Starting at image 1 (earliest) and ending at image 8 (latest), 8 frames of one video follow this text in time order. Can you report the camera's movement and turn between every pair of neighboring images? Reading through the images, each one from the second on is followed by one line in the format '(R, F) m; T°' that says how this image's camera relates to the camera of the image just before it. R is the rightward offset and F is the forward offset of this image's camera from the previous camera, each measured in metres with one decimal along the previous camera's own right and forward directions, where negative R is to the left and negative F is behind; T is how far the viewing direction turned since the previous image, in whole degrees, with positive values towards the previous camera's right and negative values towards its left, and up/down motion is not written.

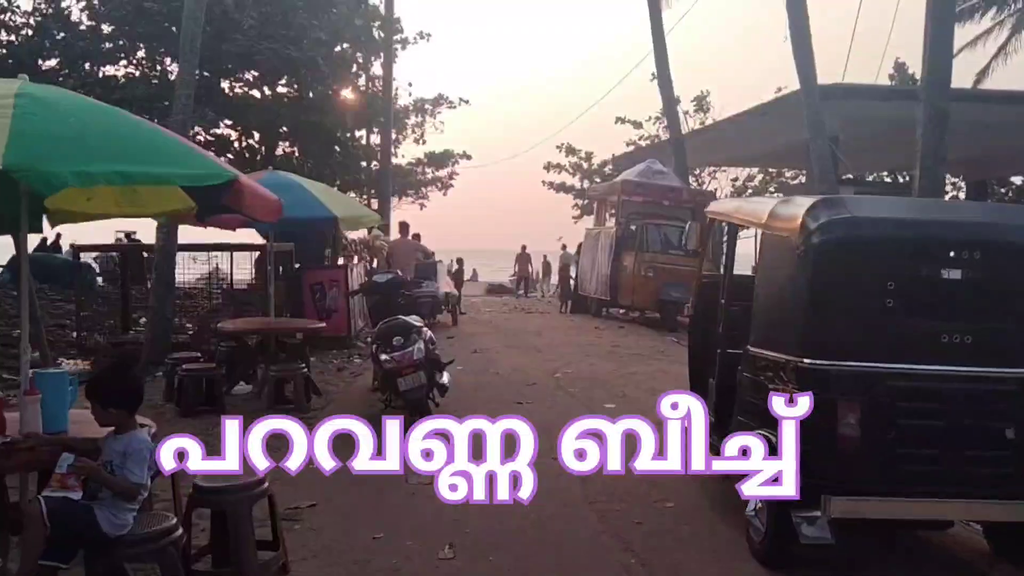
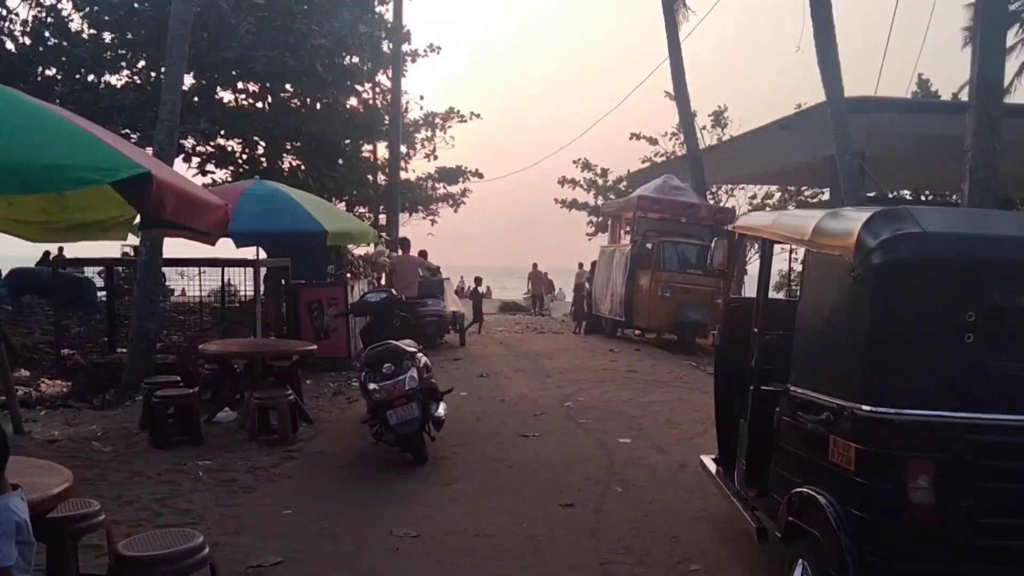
(0.0, +0.7) m; -1°
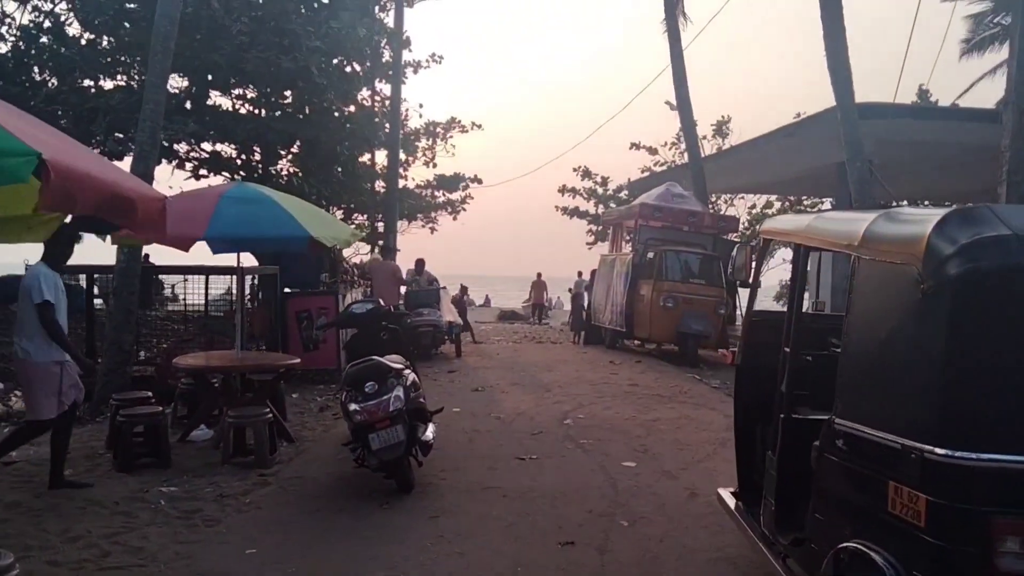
(0.0, +0.6) m; 0°
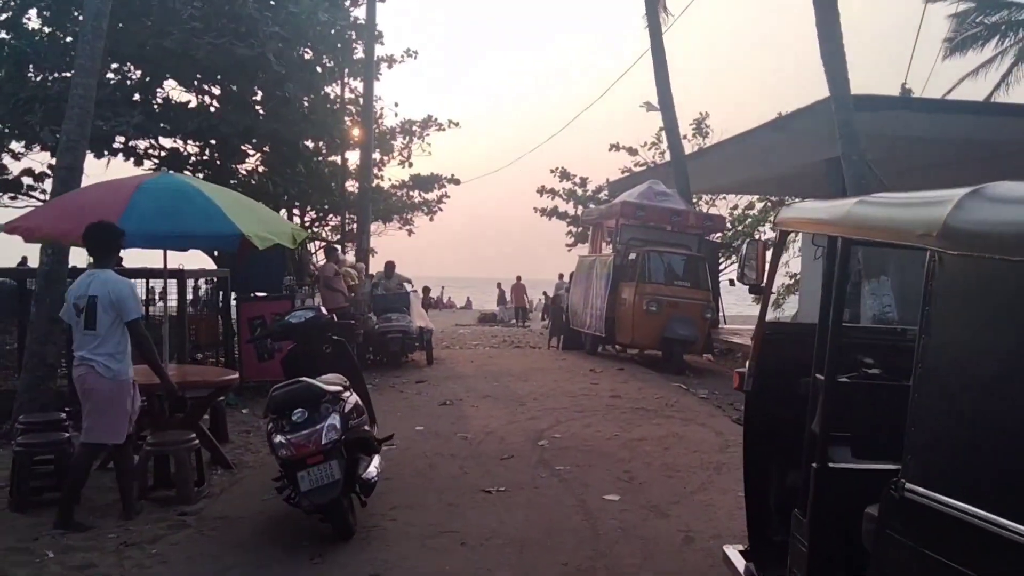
(+0.1, +0.9) m; +1°
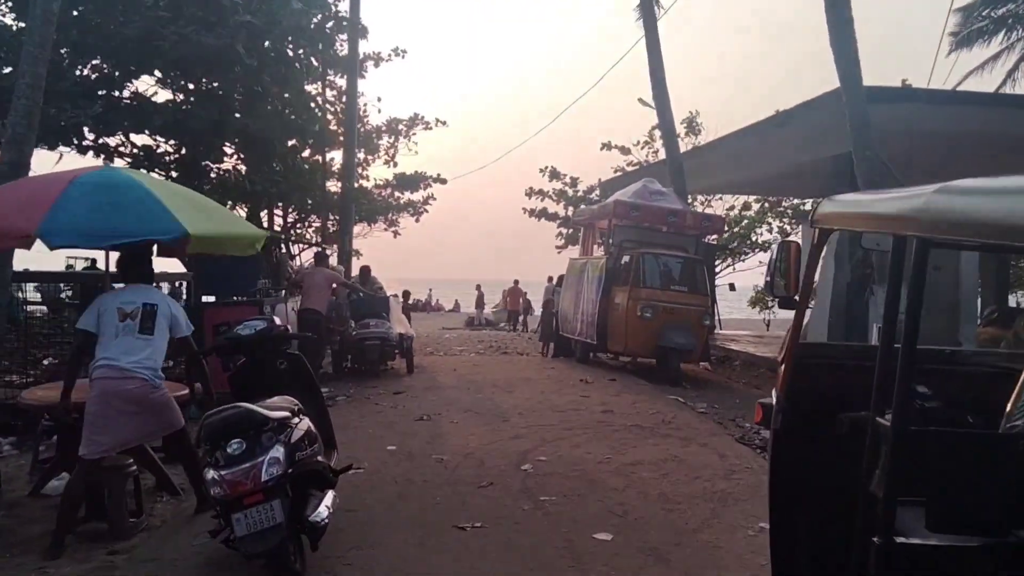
(+0.1, +0.8) m; 0°
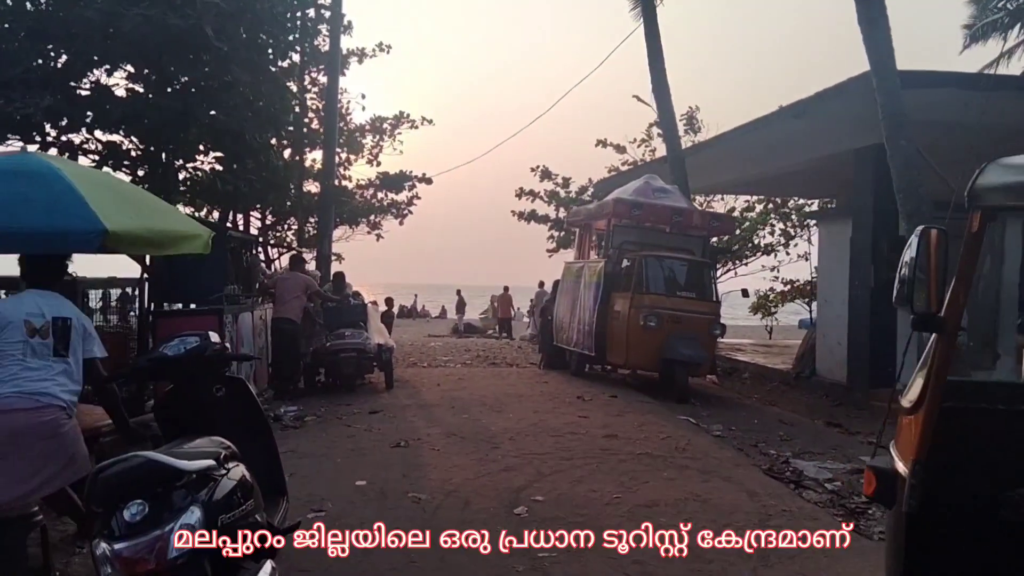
(0.0, +1.1) m; +1°
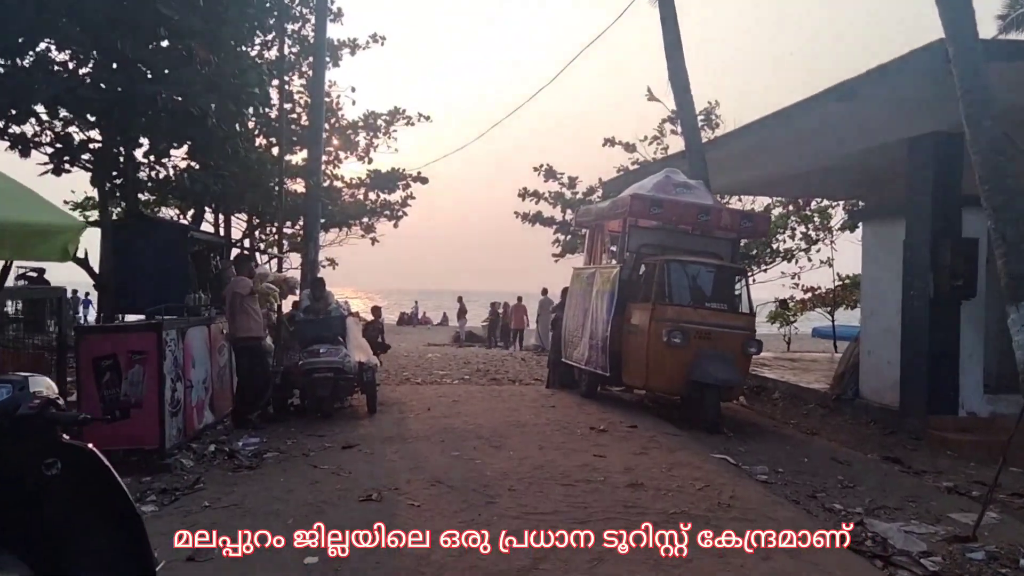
(0.0, +1.6) m; 0°
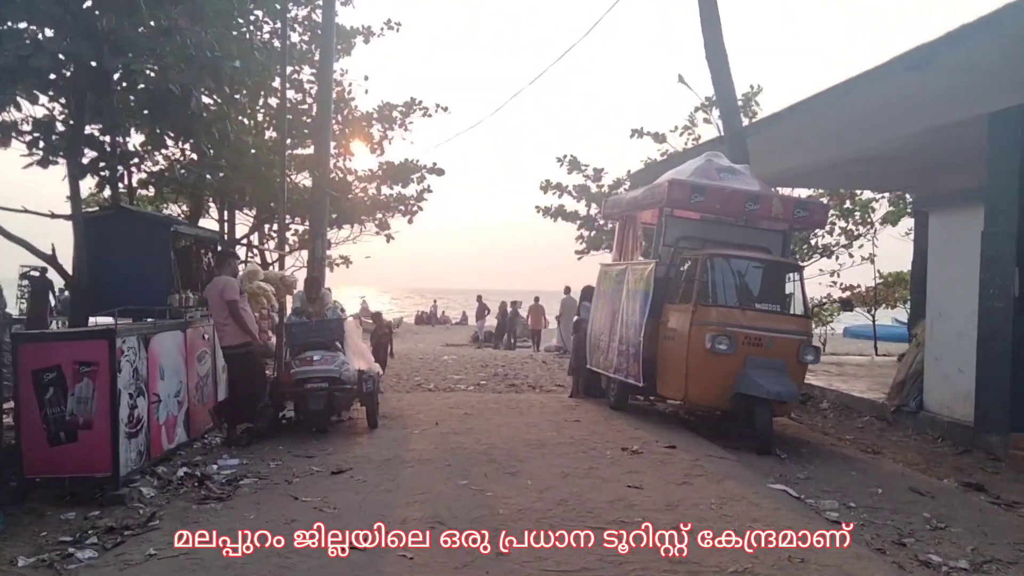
(0.0, +1.2) m; -1°
